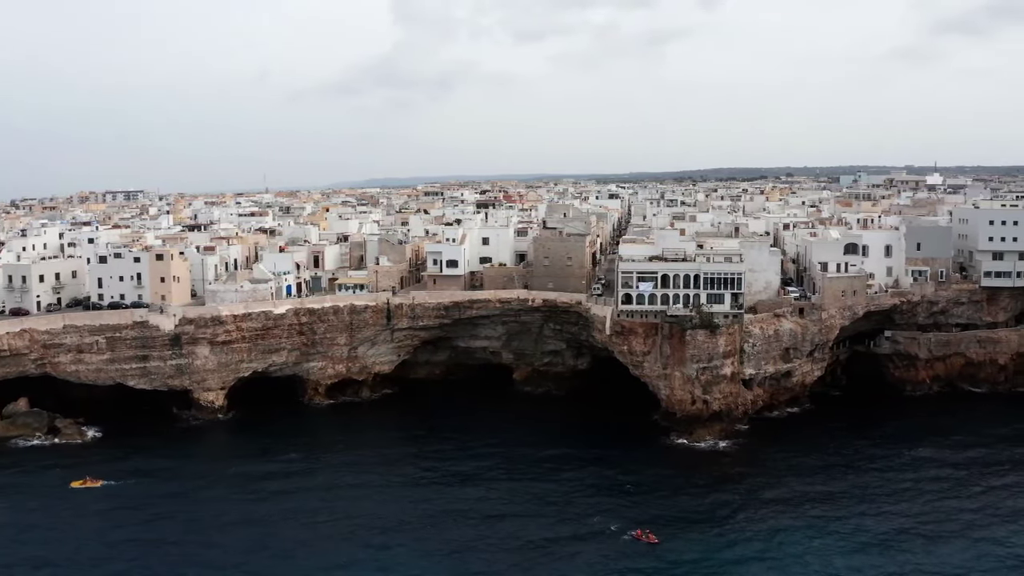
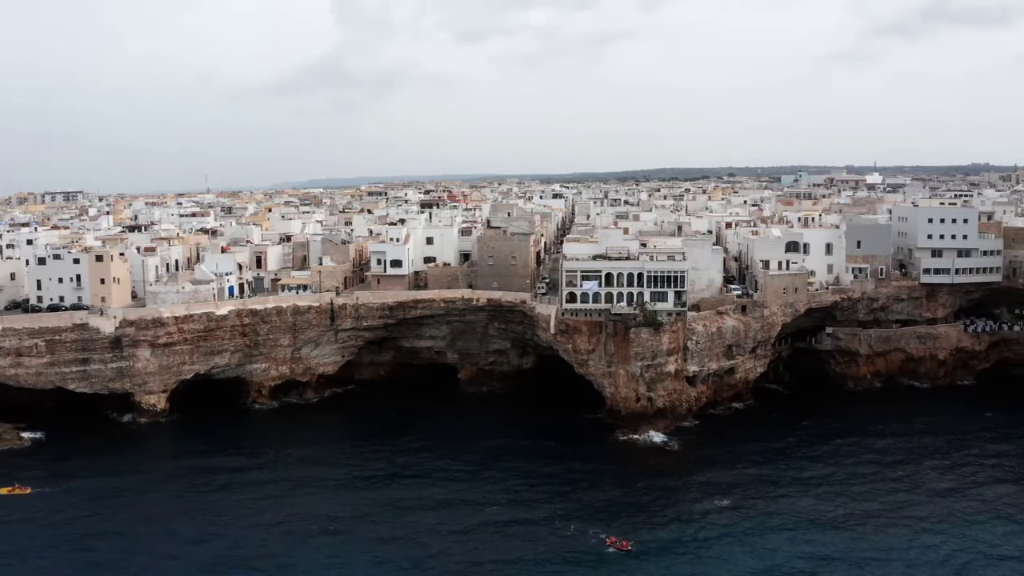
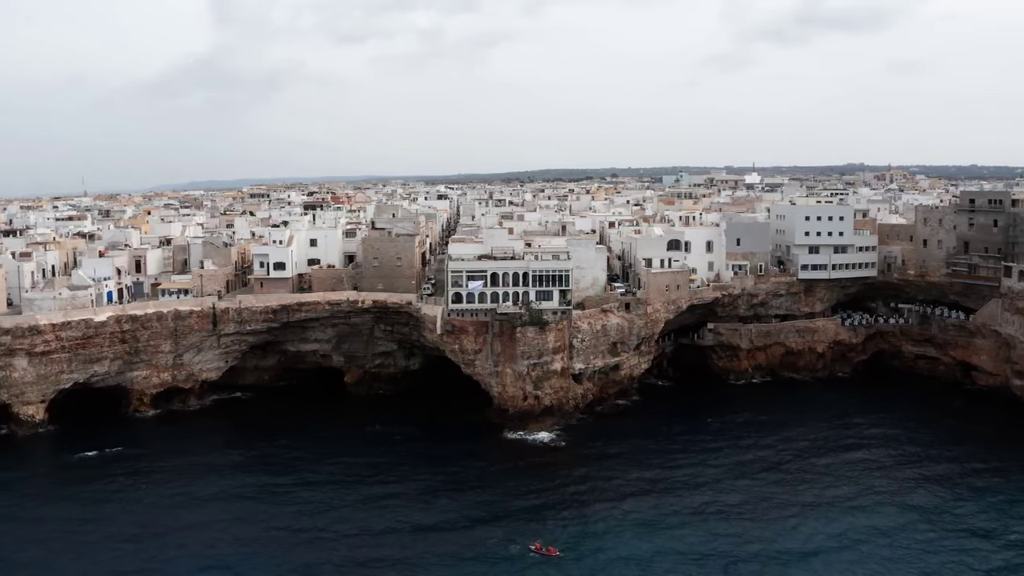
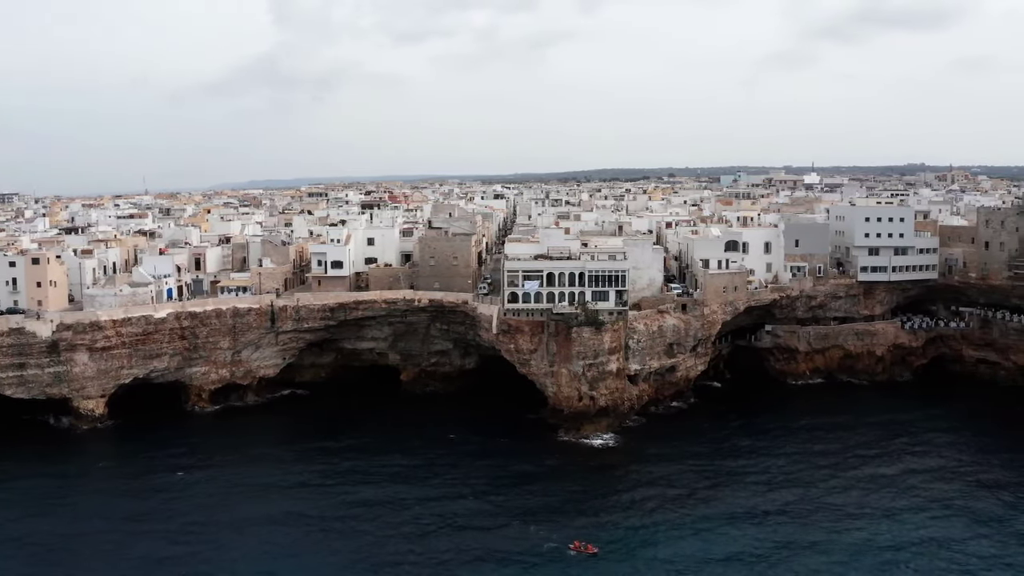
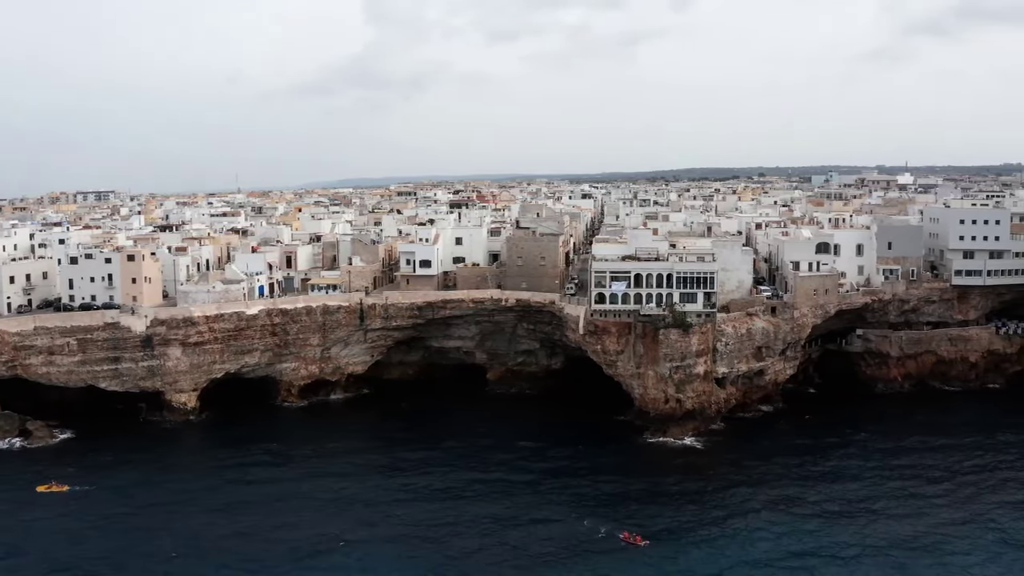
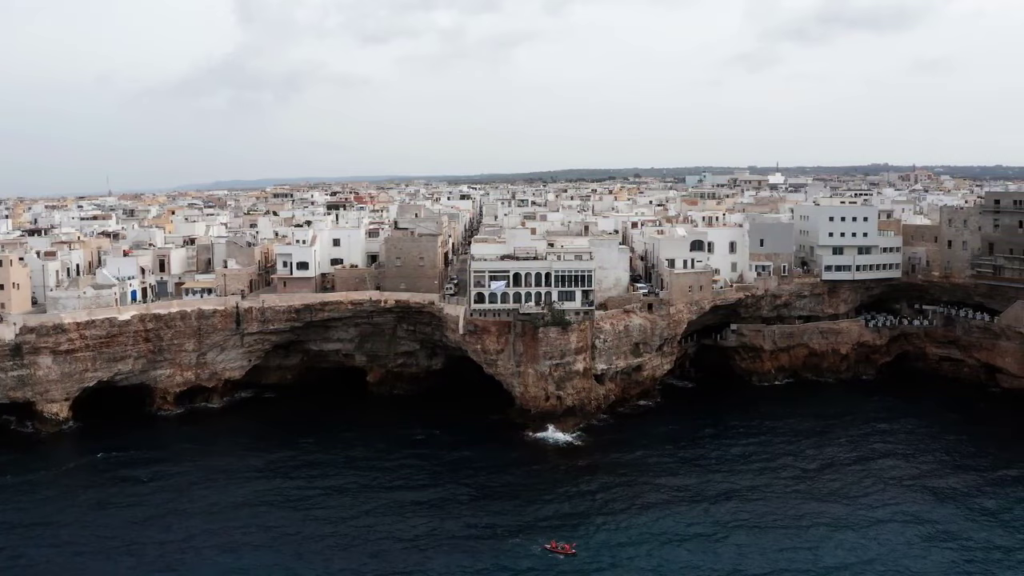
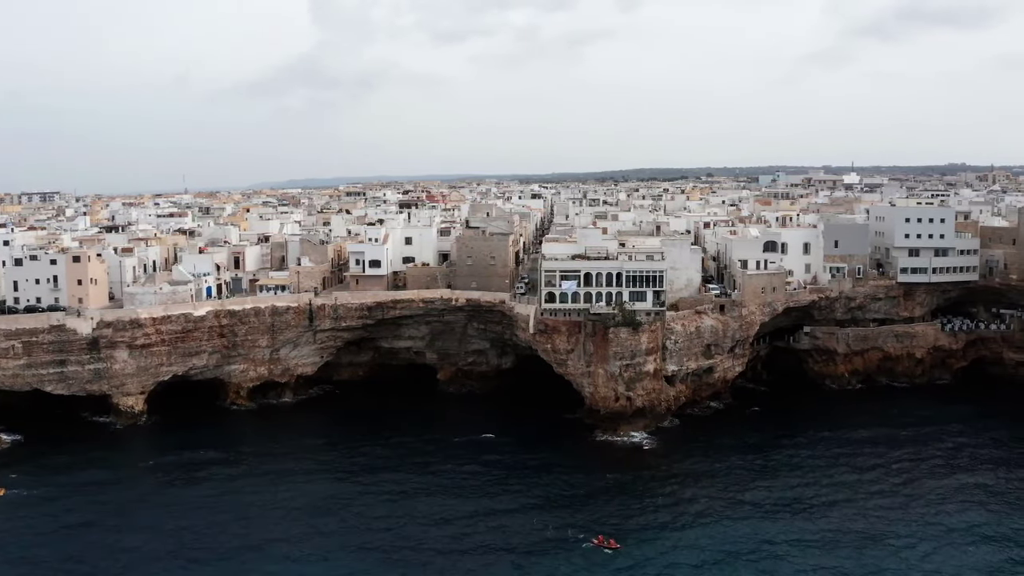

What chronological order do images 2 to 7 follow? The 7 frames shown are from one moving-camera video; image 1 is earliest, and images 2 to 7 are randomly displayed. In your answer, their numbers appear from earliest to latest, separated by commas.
5, 2, 7, 4, 6, 3
